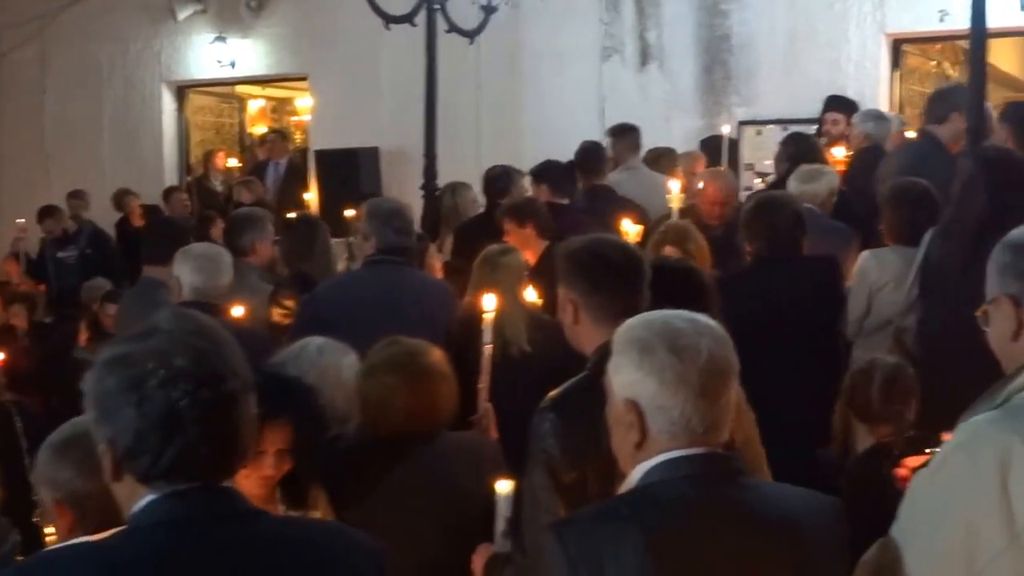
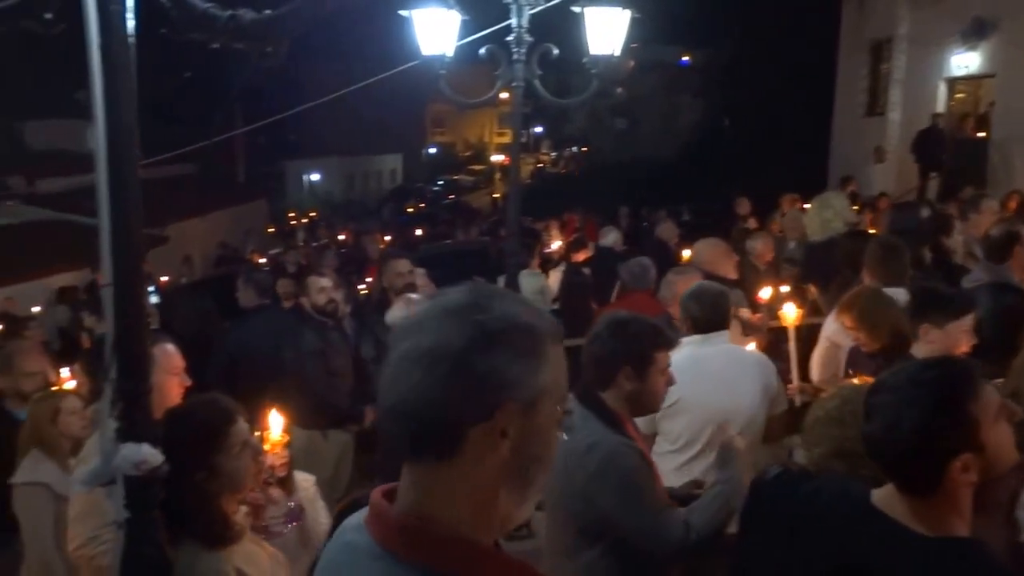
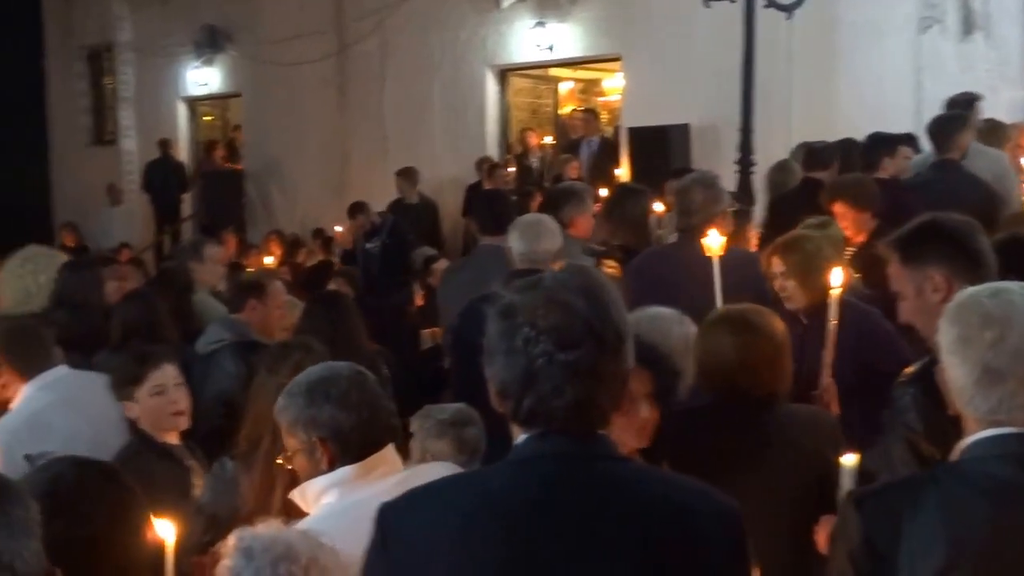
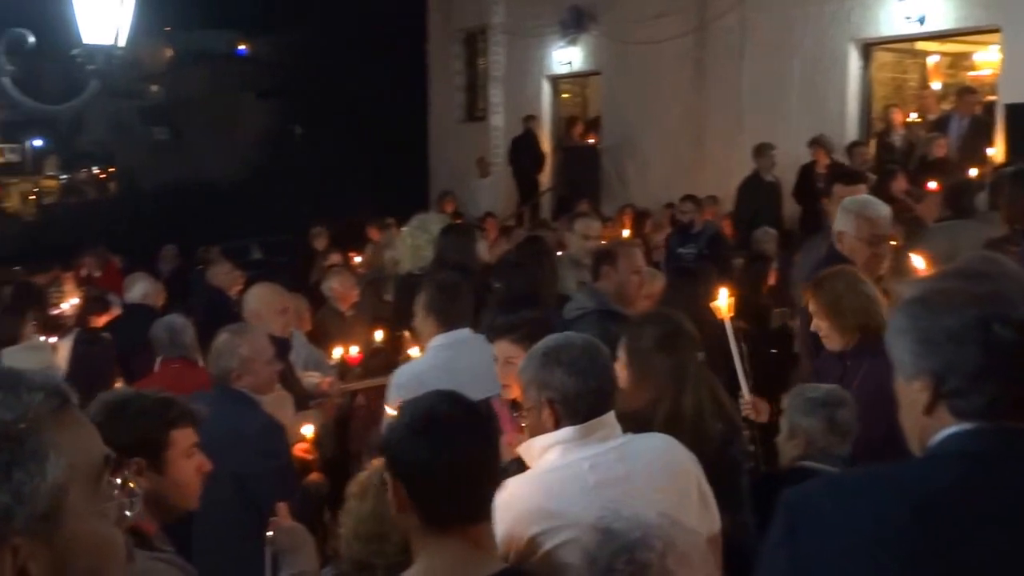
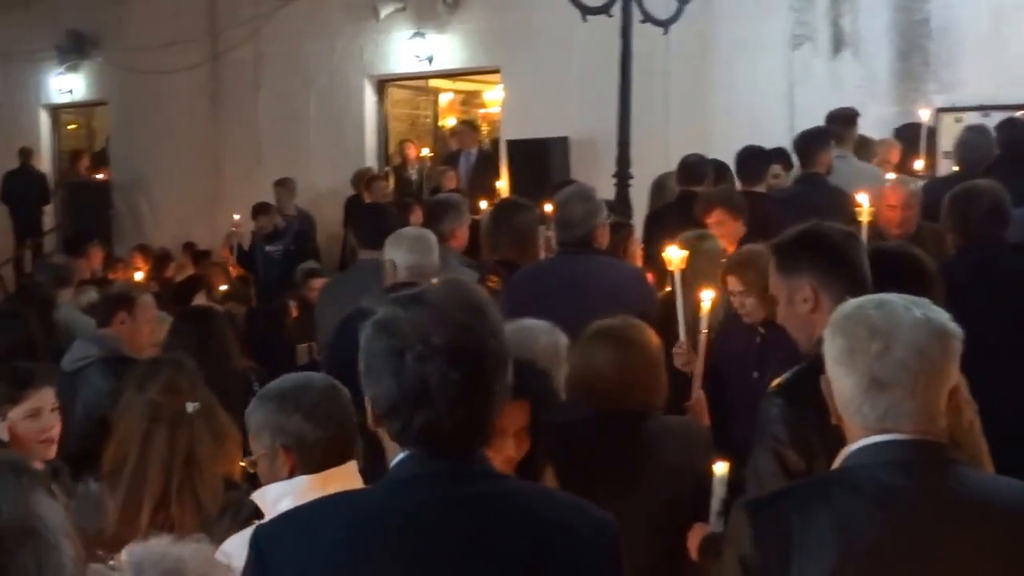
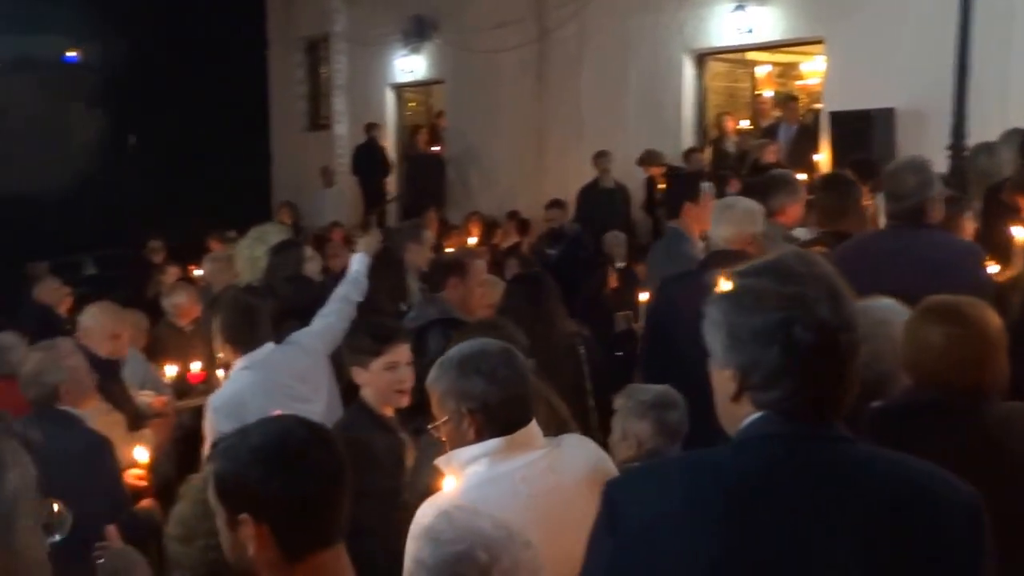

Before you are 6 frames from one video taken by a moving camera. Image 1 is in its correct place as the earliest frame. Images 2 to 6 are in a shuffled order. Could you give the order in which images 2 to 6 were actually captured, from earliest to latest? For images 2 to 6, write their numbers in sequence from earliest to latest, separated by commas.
5, 3, 6, 4, 2
